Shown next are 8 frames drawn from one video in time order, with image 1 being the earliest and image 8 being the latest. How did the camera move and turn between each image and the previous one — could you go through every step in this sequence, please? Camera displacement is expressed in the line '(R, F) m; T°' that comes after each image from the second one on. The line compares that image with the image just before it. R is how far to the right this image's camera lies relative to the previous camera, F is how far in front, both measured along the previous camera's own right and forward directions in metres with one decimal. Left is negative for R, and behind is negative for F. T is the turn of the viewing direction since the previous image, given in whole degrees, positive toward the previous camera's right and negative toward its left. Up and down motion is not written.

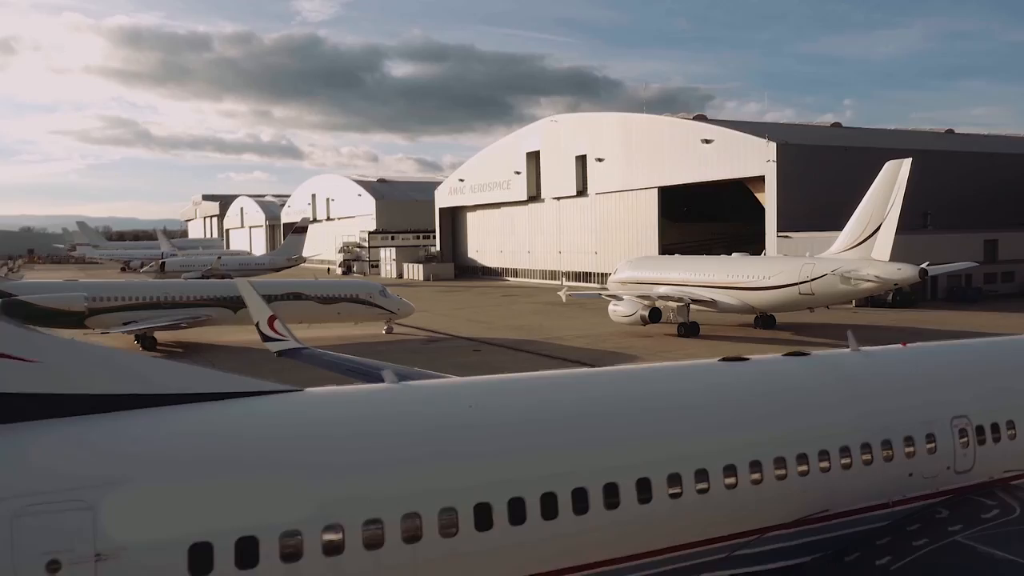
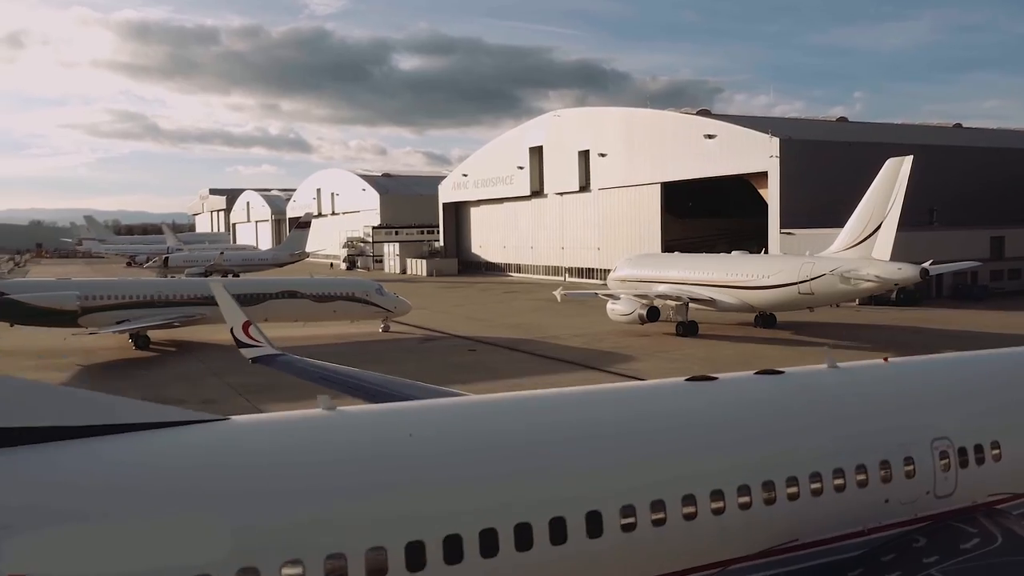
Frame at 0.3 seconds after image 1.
(+0.5, +0.4) m; -1°
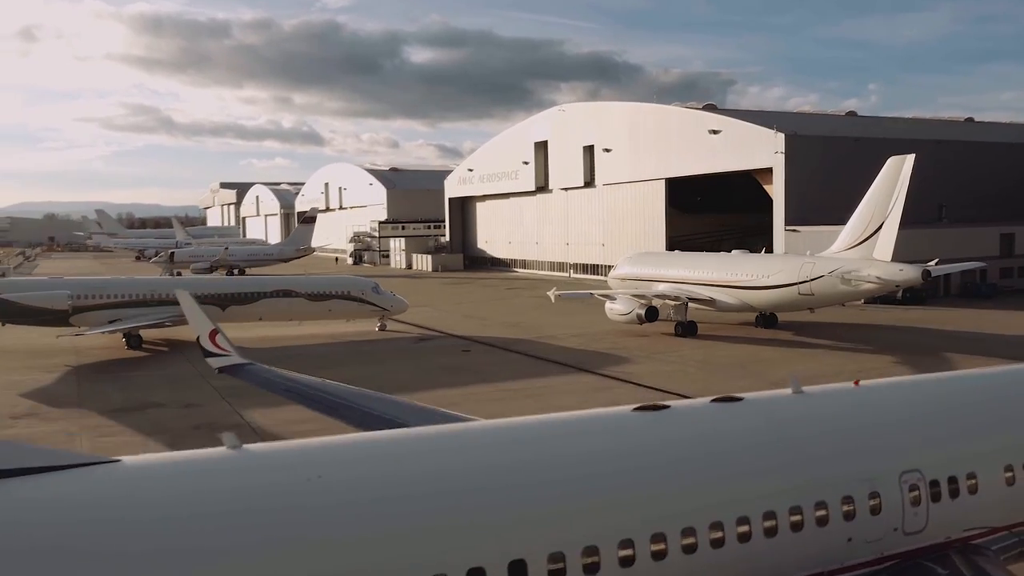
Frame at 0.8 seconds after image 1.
(+0.6, +0.5) m; -1°
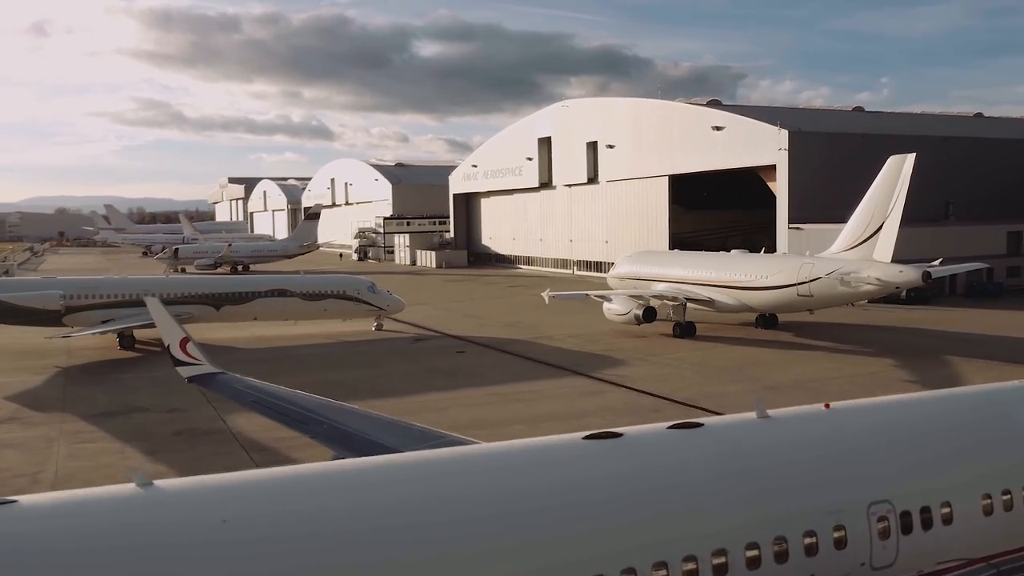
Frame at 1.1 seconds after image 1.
(+0.5, +0.4) m; -1°
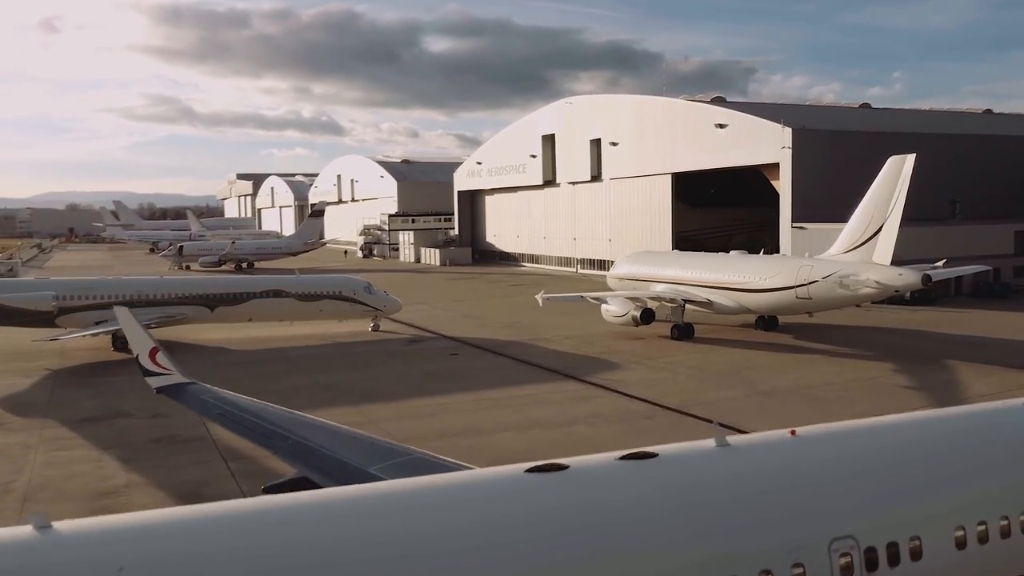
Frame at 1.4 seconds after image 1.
(+0.5, +0.4) m; -1°
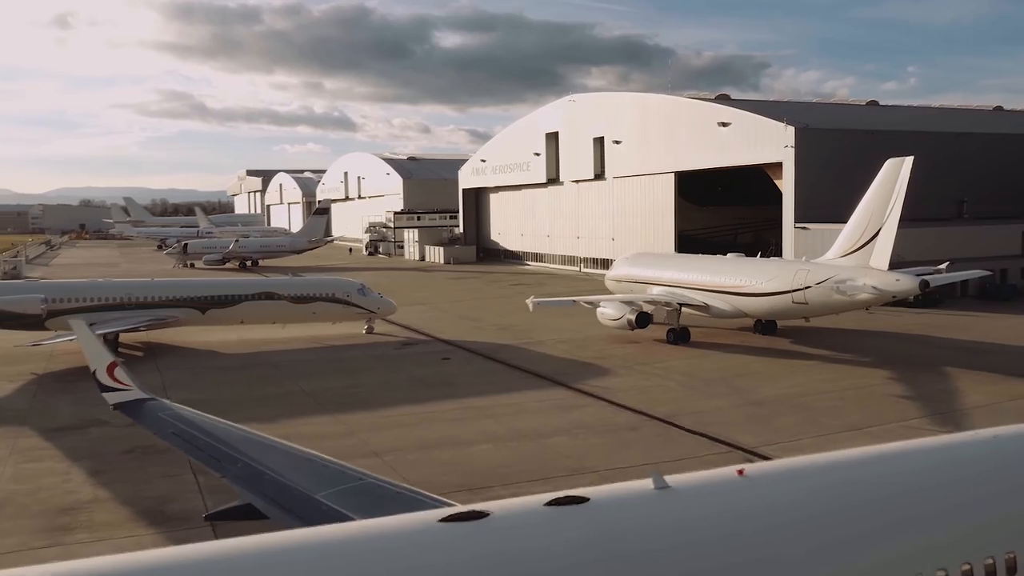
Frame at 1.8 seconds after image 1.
(+0.7, +0.4) m; -1°
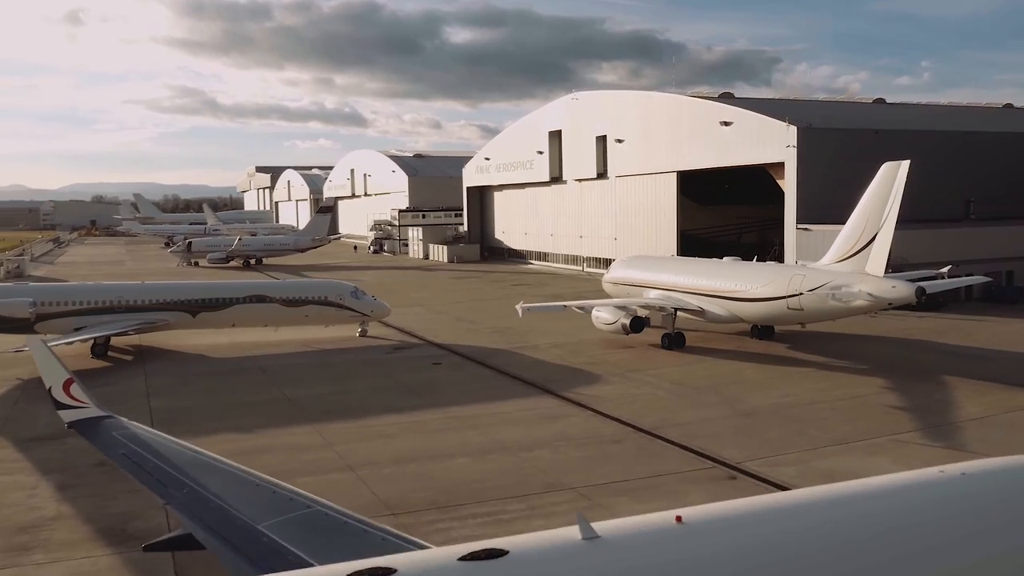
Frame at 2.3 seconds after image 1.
(+0.7, +0.4) m; -1°
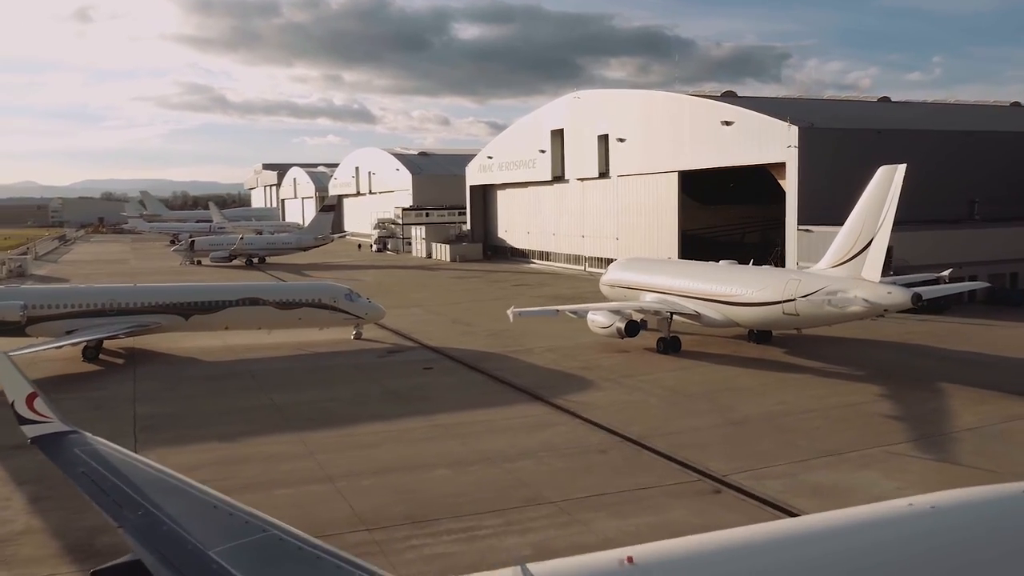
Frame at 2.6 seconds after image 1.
(+0.5, +0.3) m; -1°
